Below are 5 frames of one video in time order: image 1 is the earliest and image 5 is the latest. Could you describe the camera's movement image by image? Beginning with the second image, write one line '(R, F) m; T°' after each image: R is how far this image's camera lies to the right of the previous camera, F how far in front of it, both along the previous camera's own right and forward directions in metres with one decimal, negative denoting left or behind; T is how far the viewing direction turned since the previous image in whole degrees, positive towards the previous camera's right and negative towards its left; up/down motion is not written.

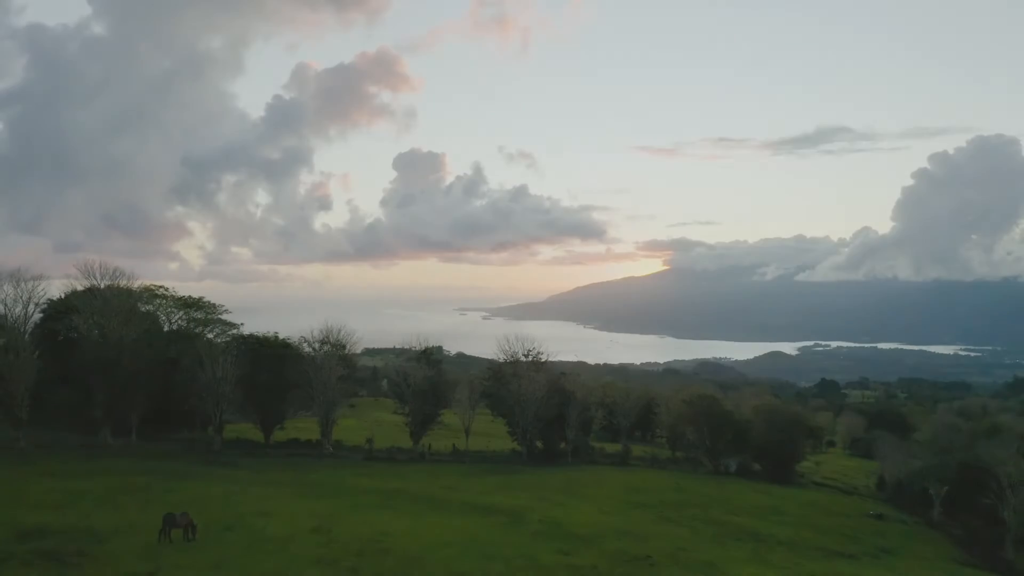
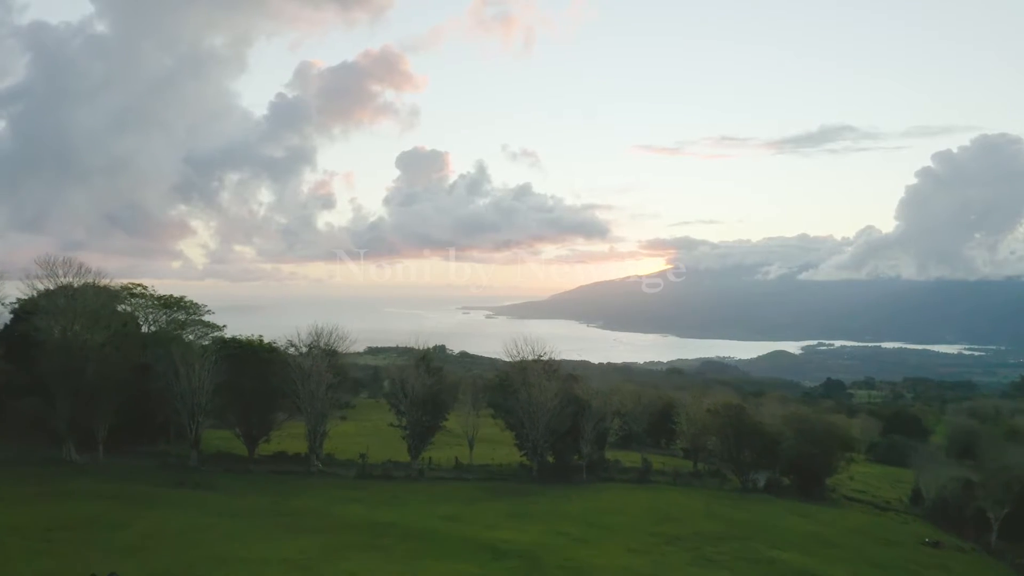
(-0.2, +2.1) m; 0°
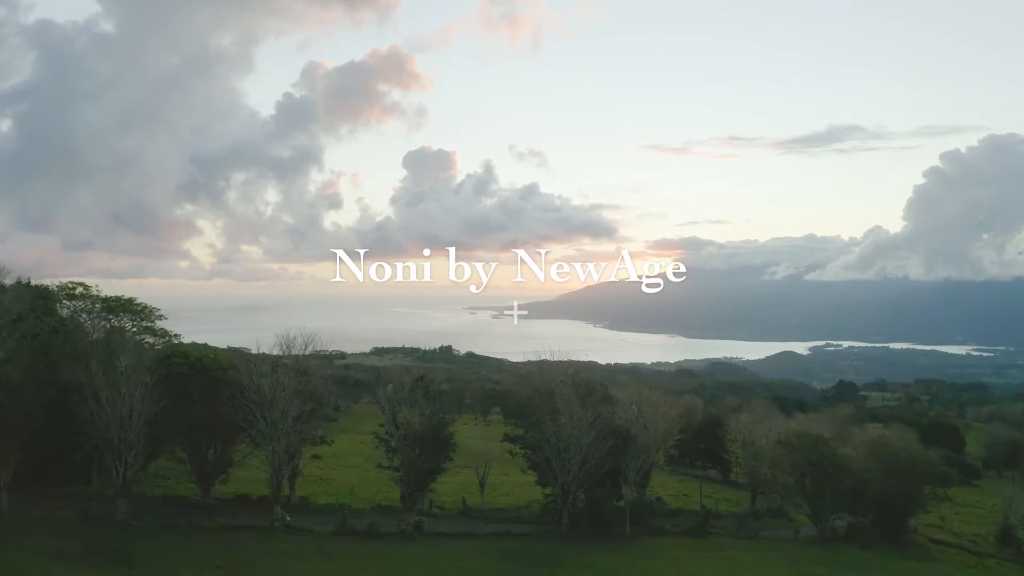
(-0.4, +4.3) m; -1°
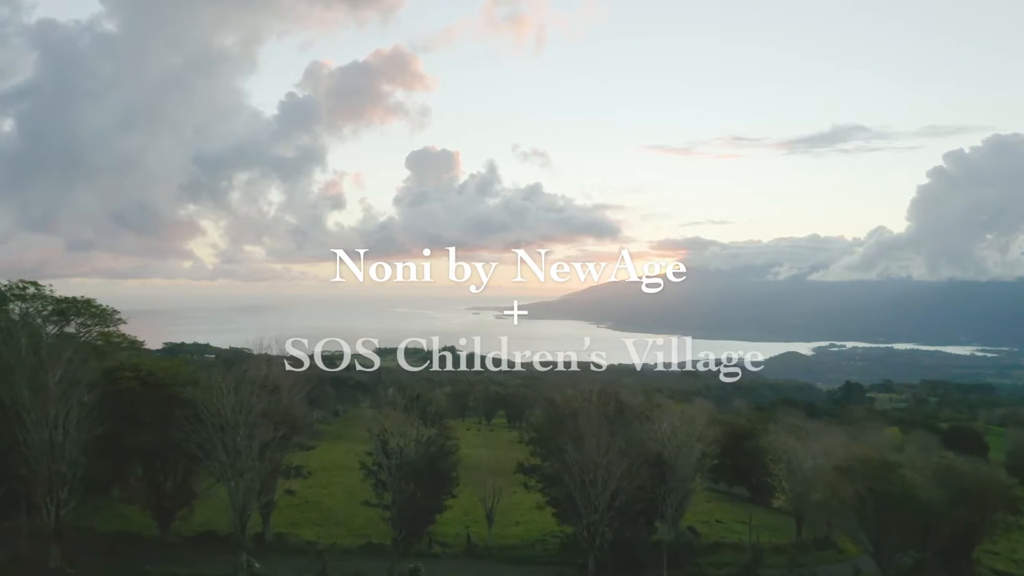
(-0.2, +2.5) m; 0°
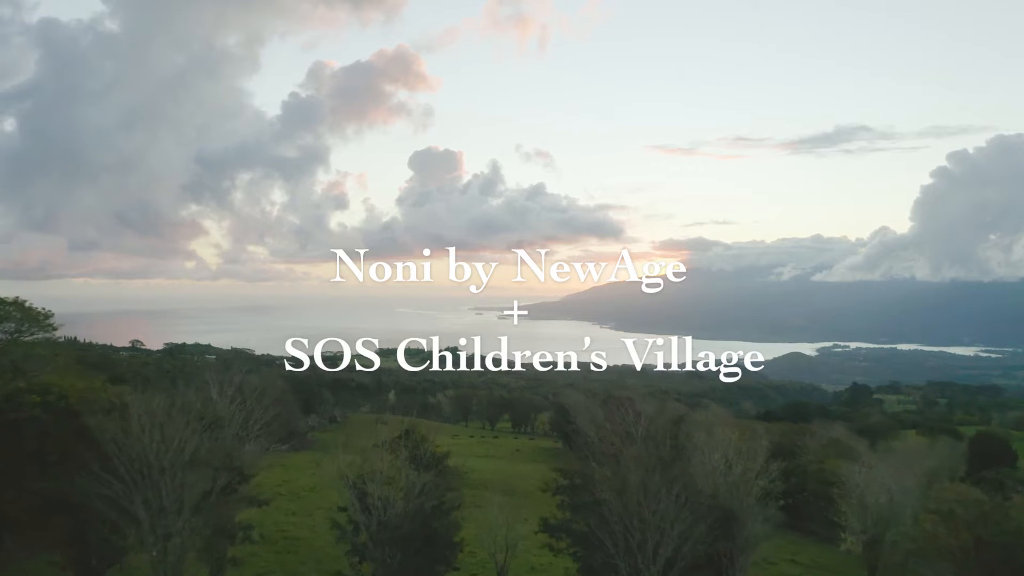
(-0.3, +2.9) m; 0°
